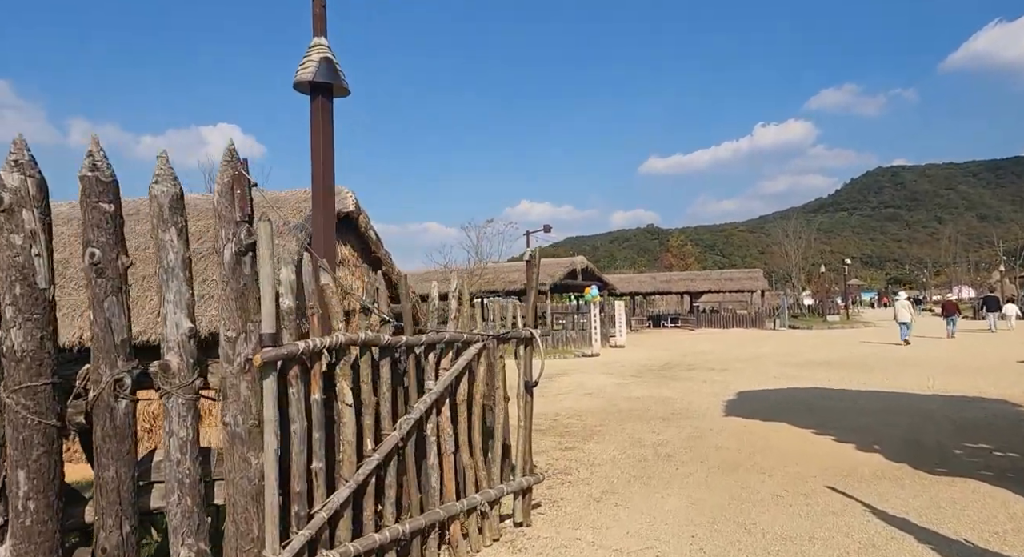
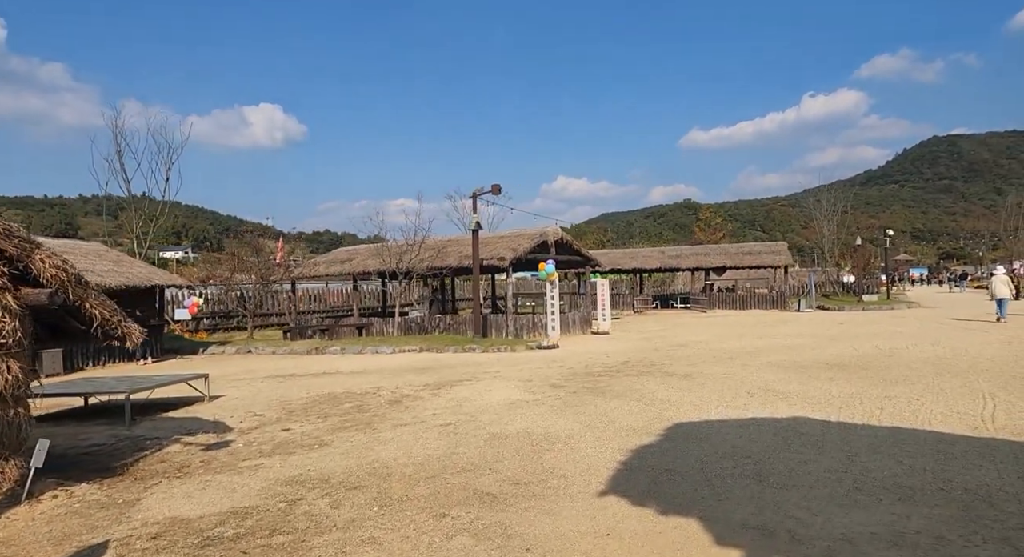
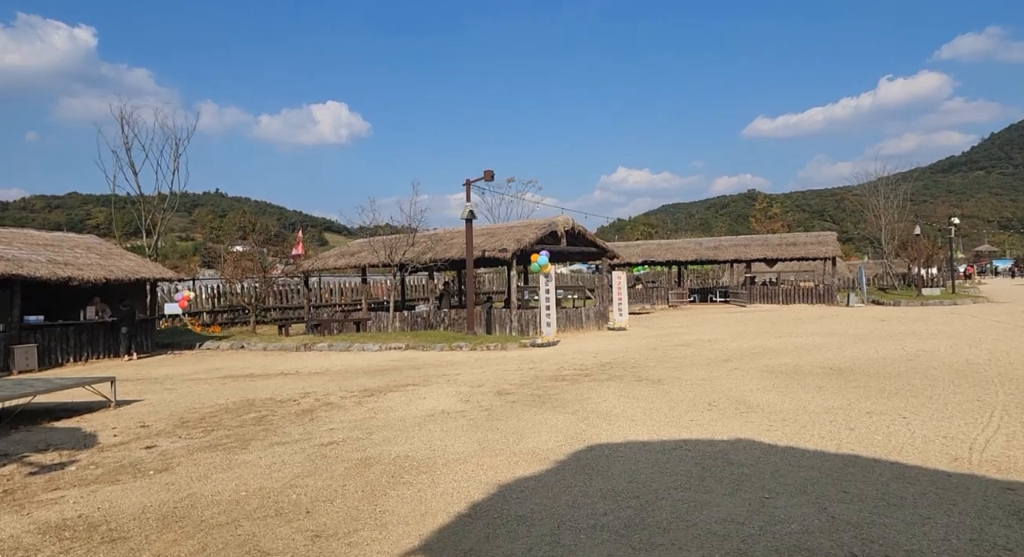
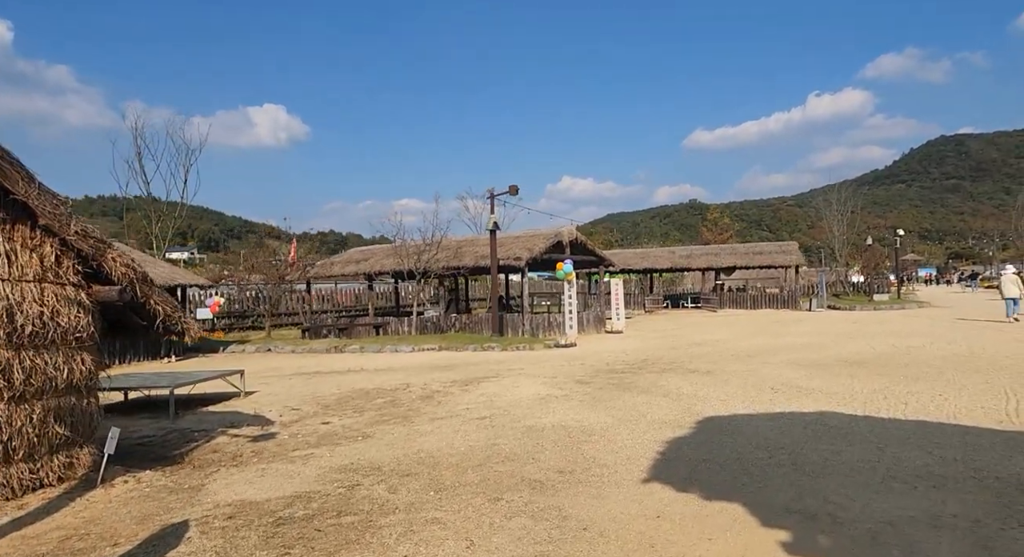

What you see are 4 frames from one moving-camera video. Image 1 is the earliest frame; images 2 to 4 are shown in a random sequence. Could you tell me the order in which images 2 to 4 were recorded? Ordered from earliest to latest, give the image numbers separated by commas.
4, 2, 3
